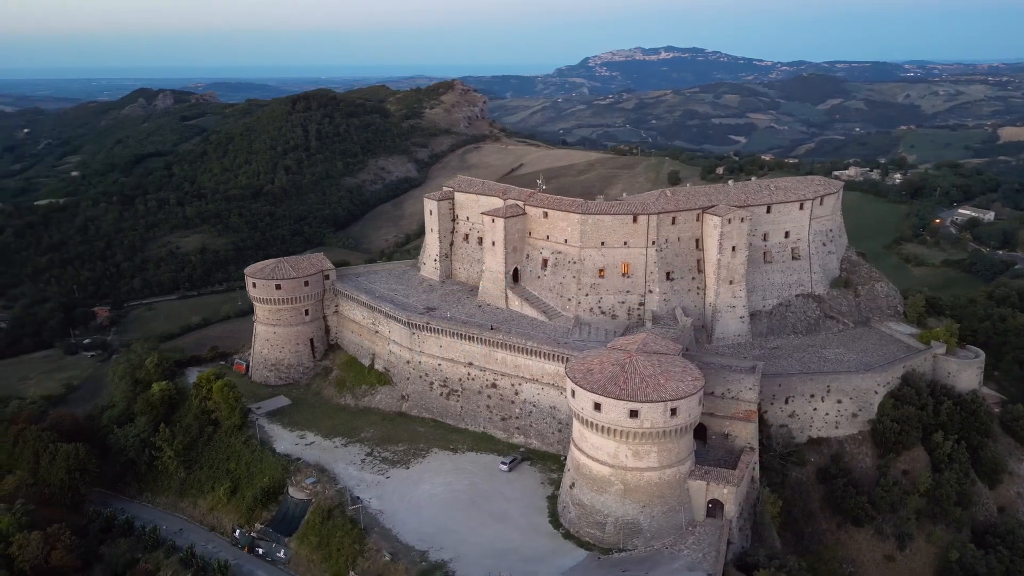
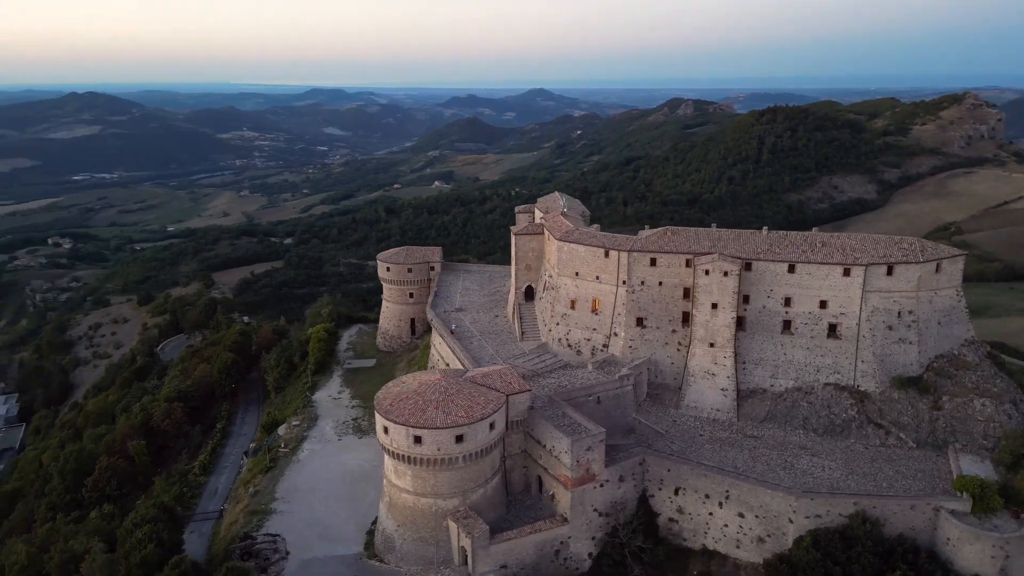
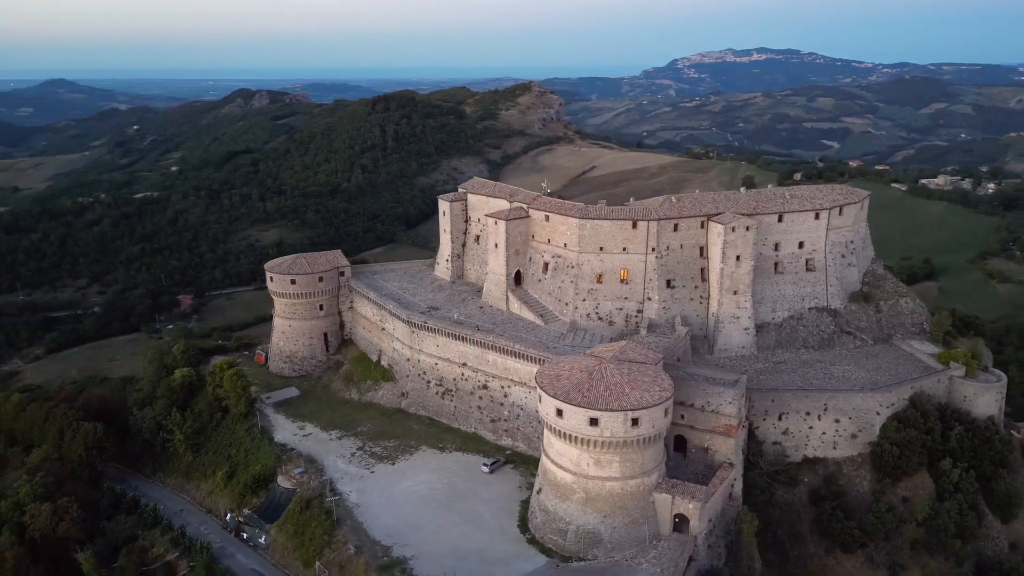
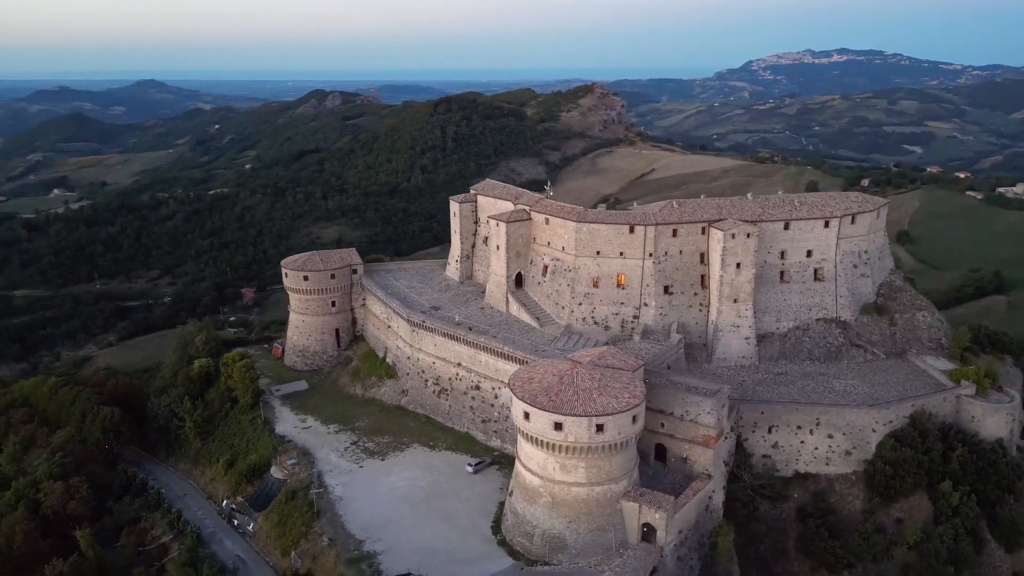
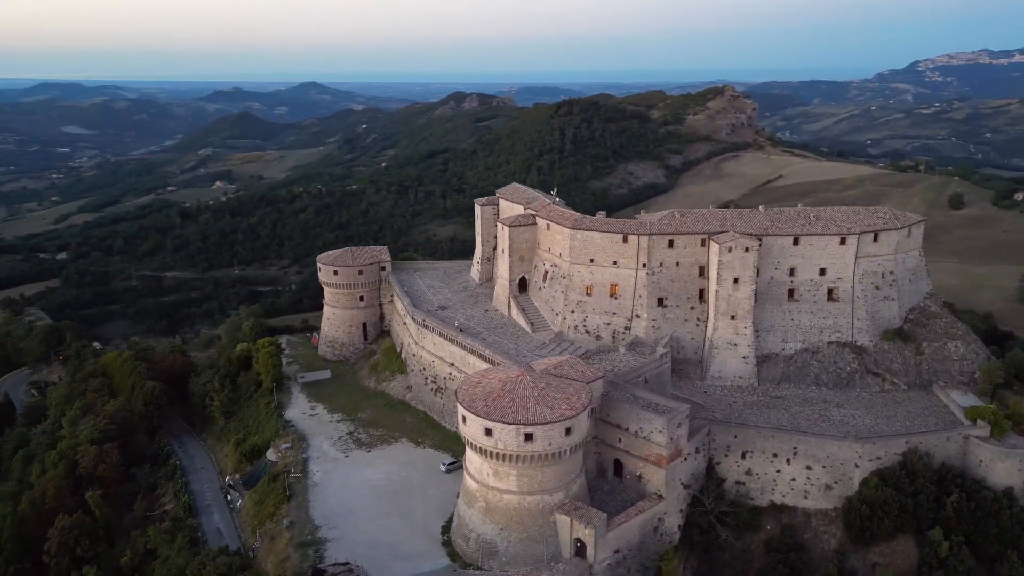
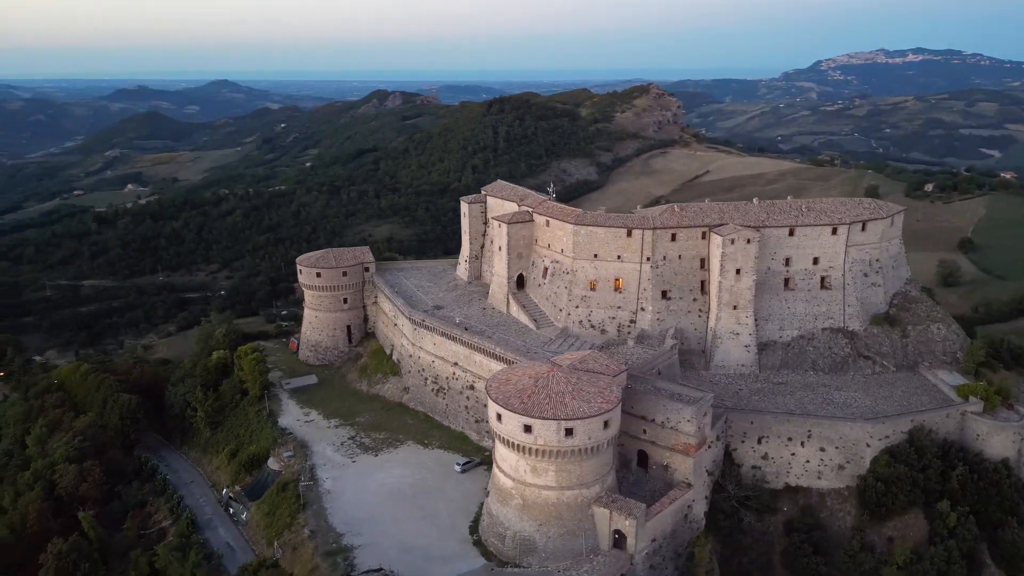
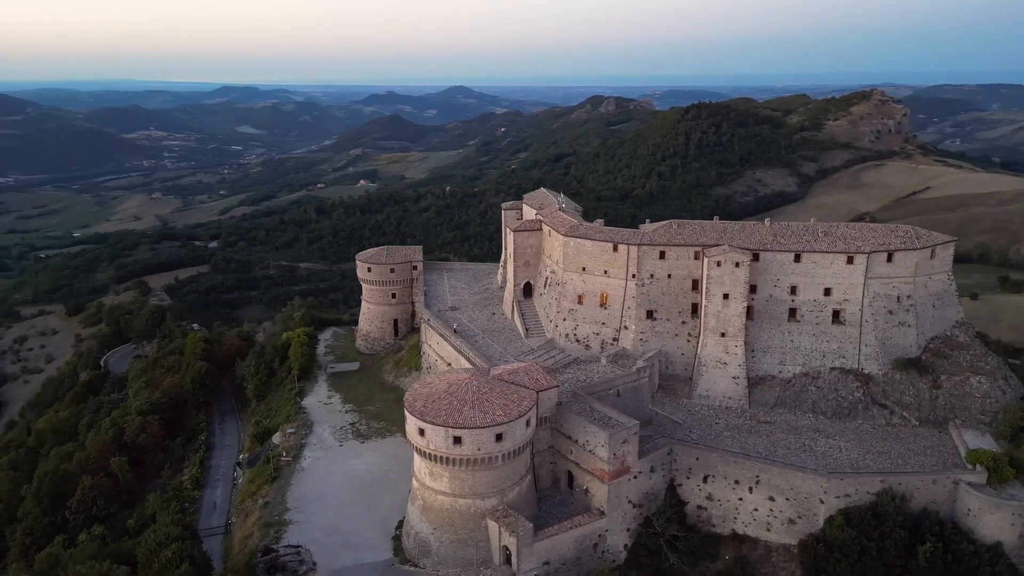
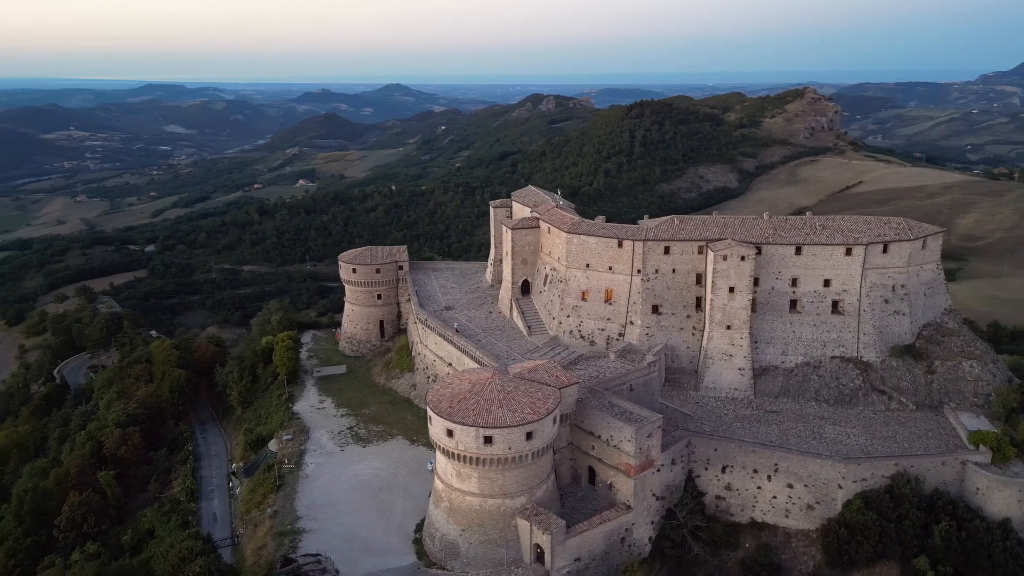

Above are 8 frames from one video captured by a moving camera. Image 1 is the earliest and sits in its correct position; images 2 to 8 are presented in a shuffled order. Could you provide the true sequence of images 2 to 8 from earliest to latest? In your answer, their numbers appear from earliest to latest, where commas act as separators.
3, 4, 6, 5, 8, 7, 2
